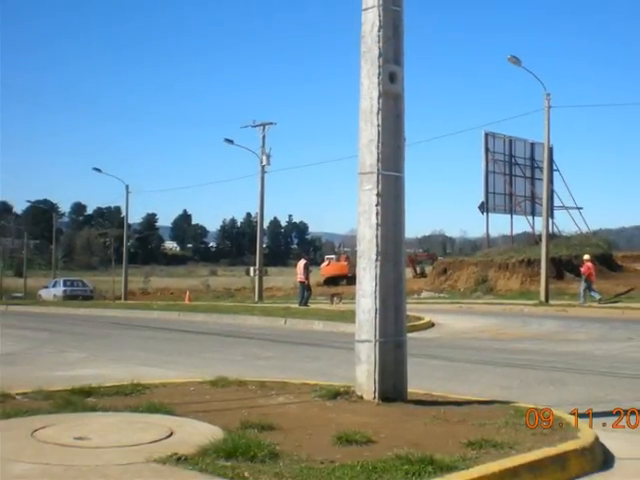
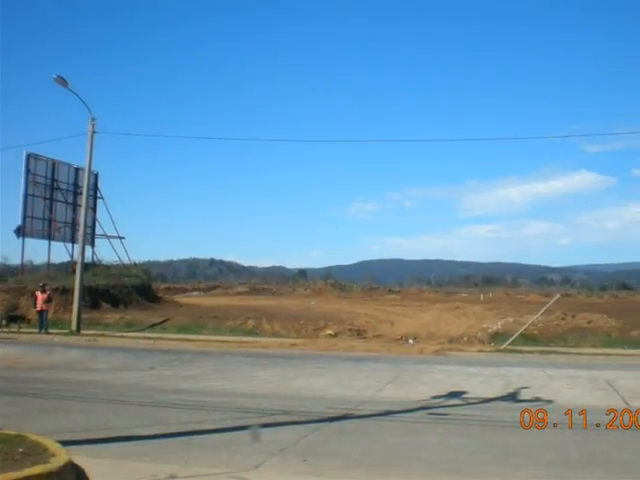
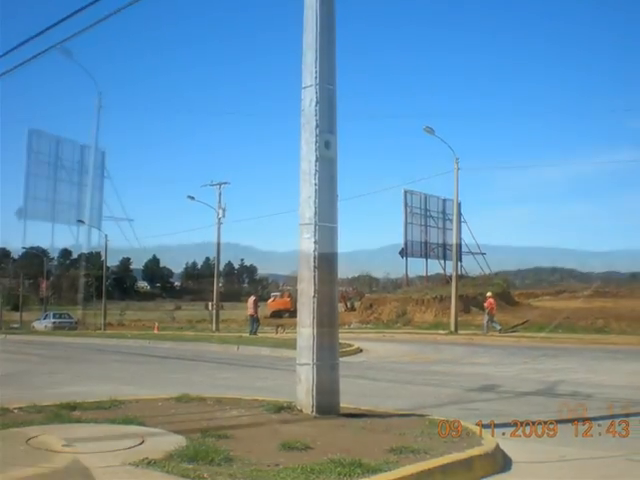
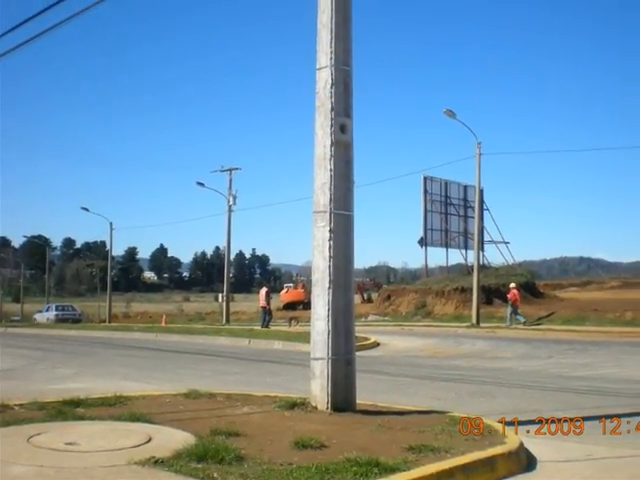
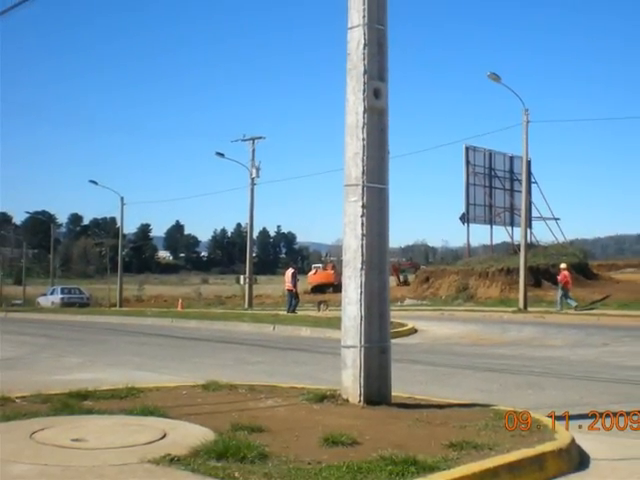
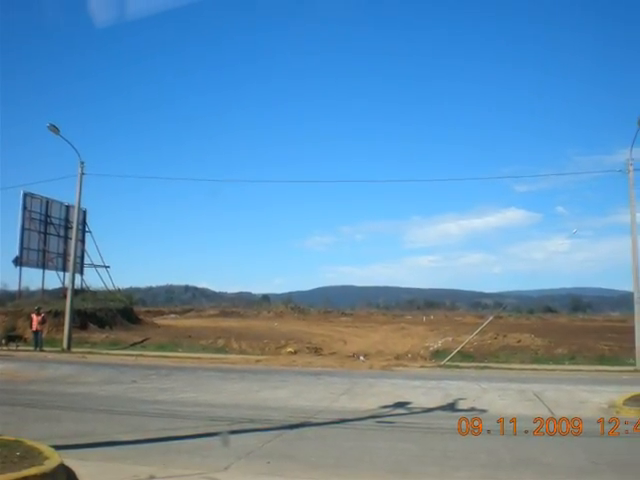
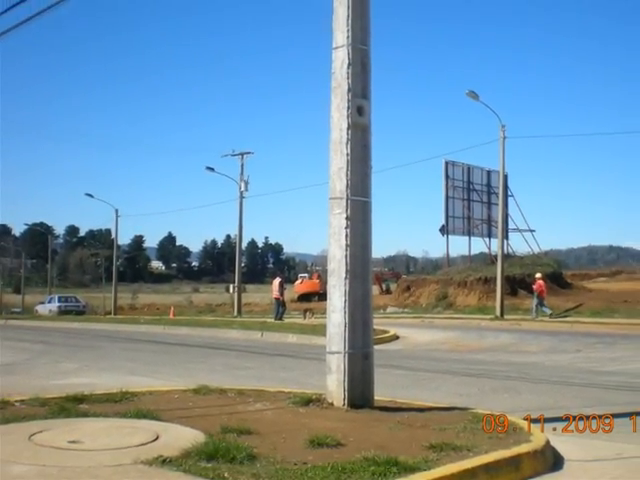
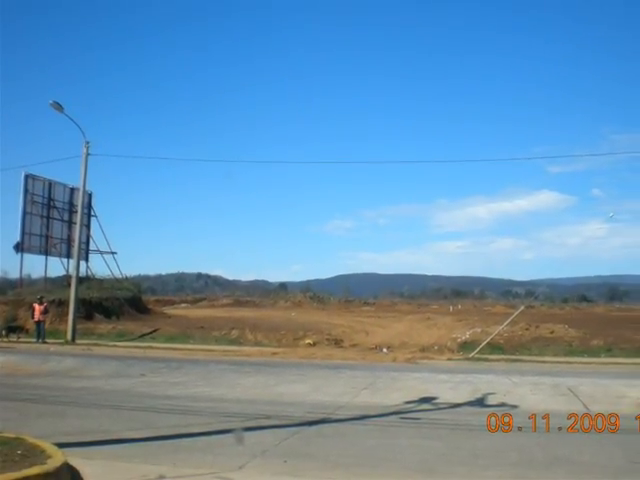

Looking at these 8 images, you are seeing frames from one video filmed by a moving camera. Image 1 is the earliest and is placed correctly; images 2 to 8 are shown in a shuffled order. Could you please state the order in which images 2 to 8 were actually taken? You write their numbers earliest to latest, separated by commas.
5, 7, 4, 3, 2, 8, 6
